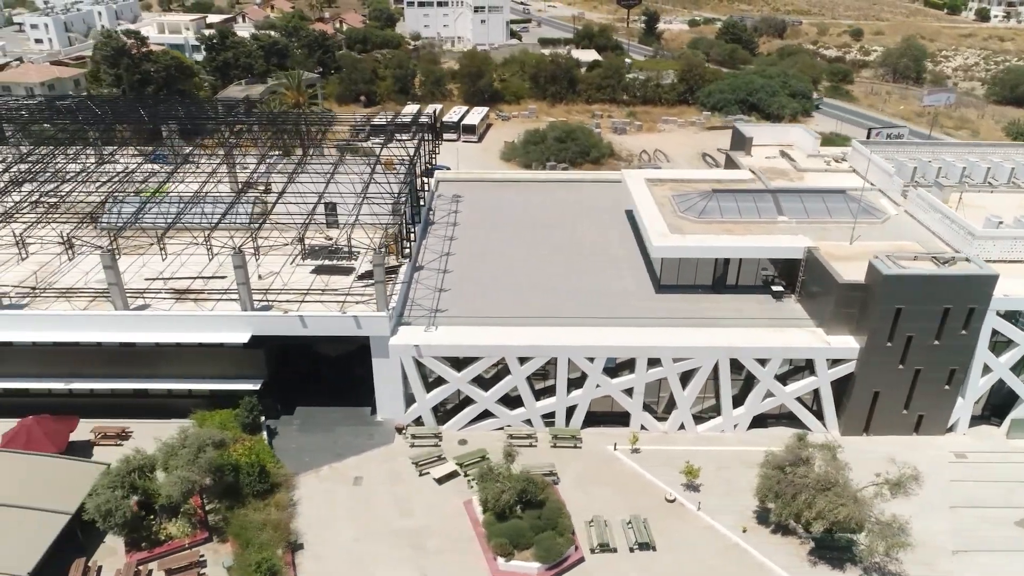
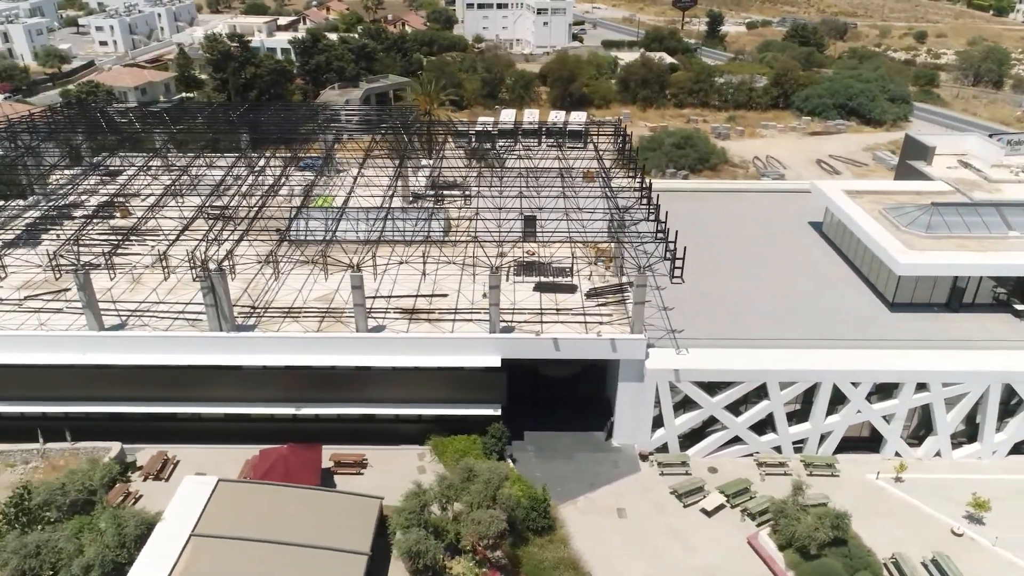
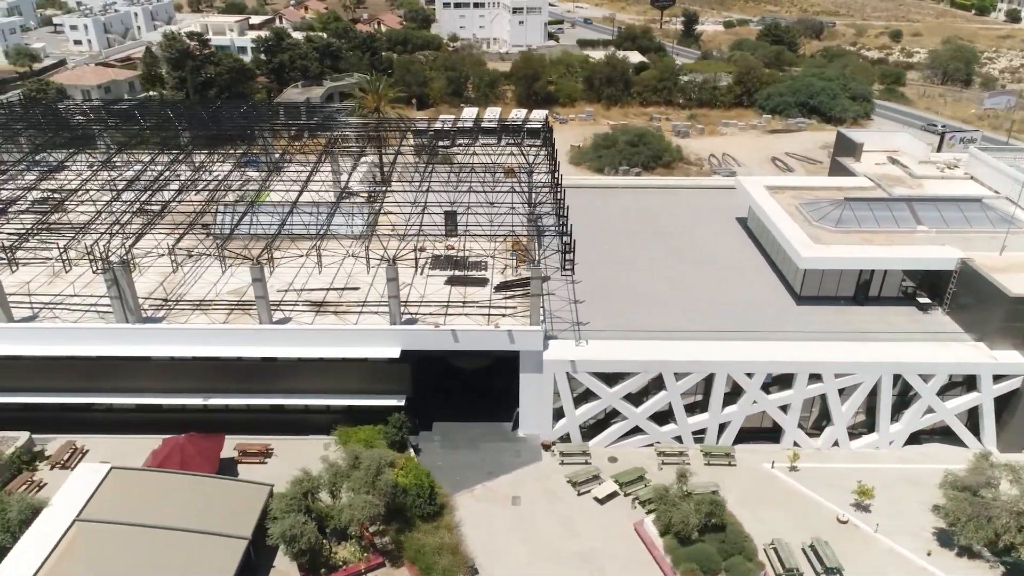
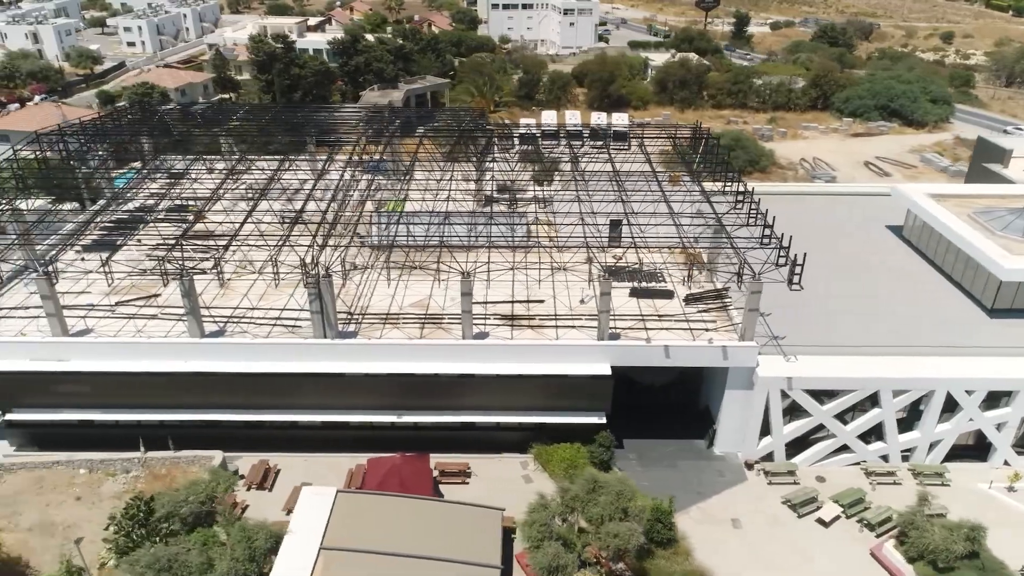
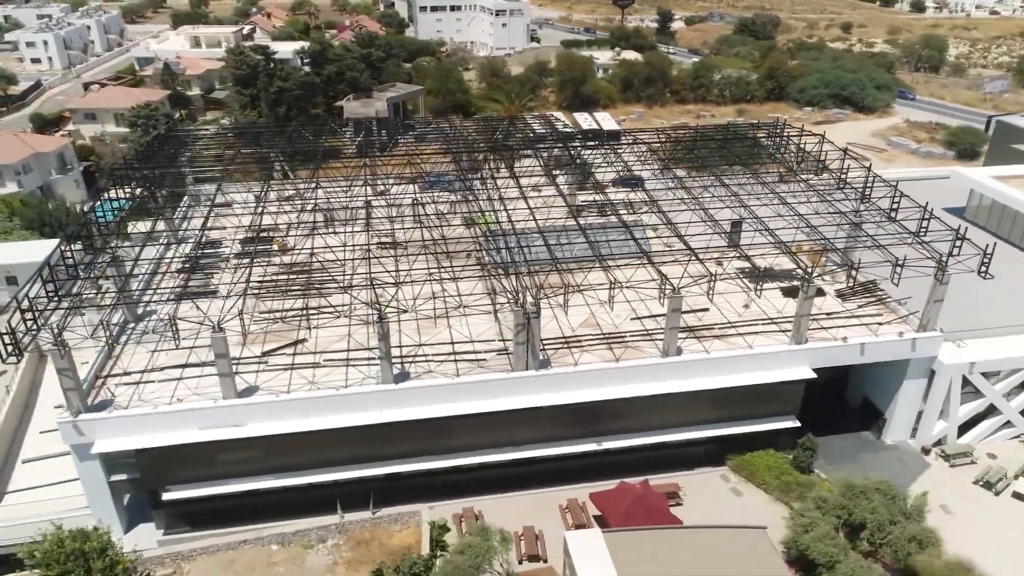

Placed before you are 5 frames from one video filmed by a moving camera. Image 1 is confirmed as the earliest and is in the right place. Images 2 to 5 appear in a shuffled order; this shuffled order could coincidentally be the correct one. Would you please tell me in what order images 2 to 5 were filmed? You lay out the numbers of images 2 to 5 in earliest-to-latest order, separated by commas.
3, 2, 4, 5
